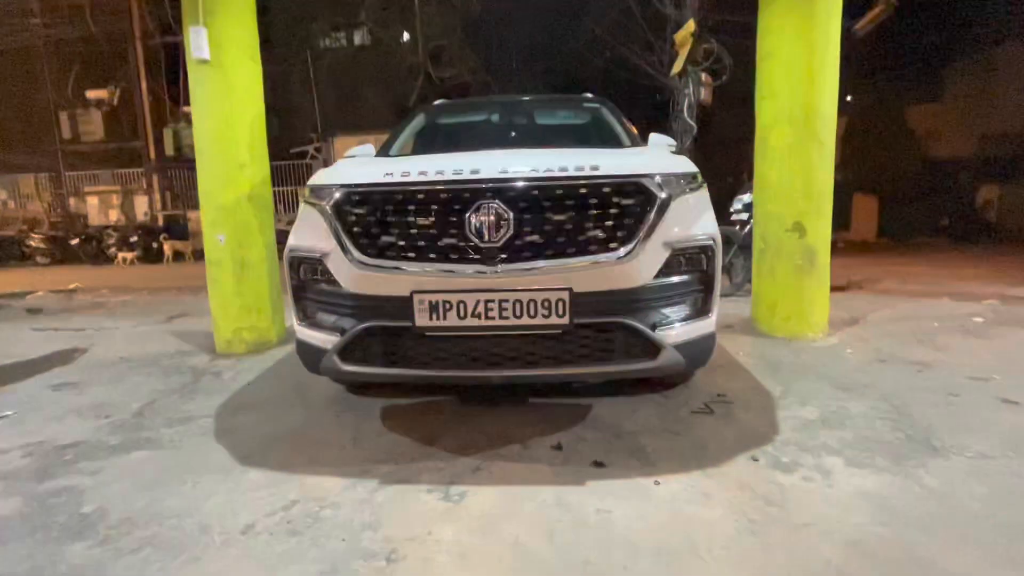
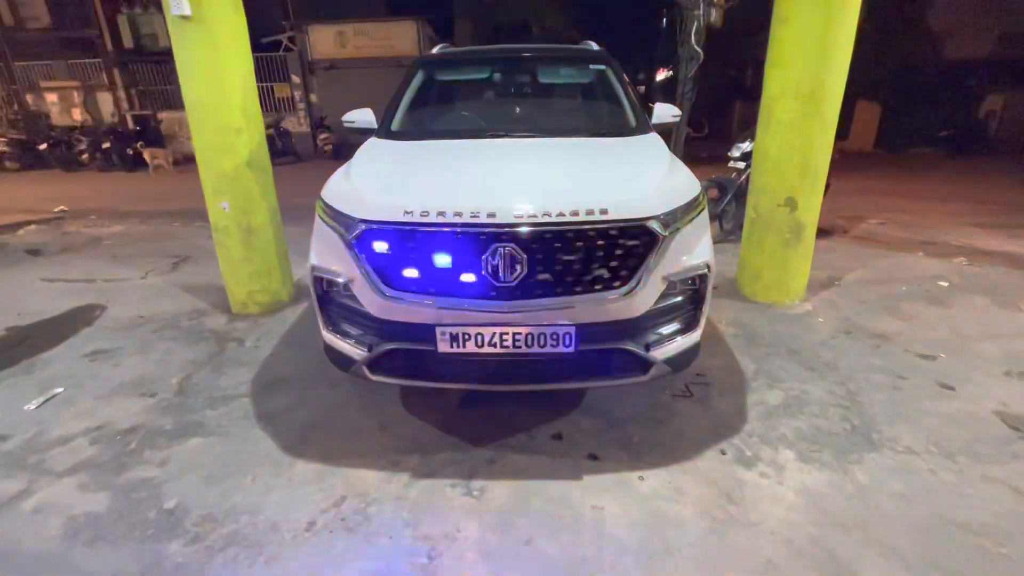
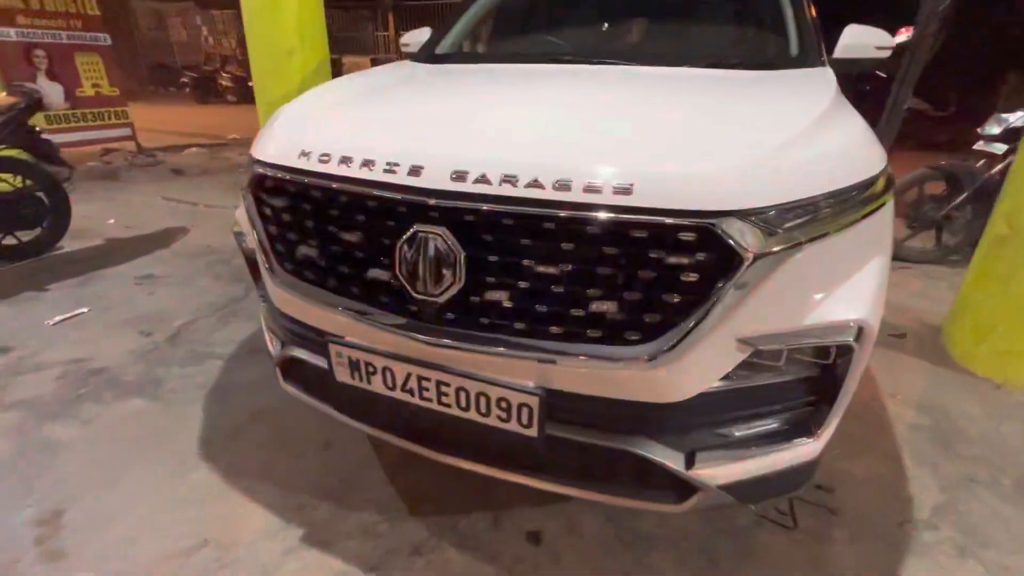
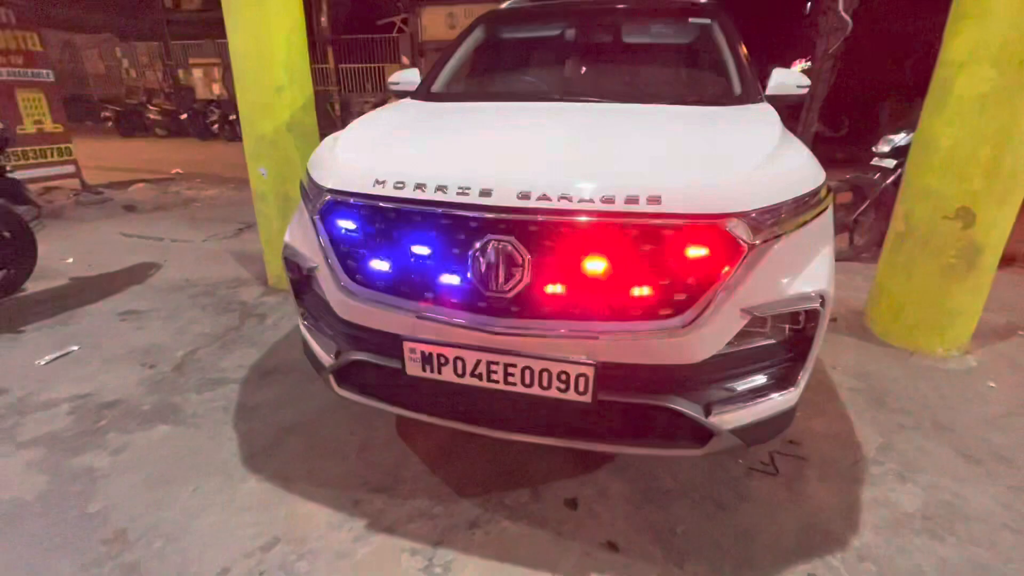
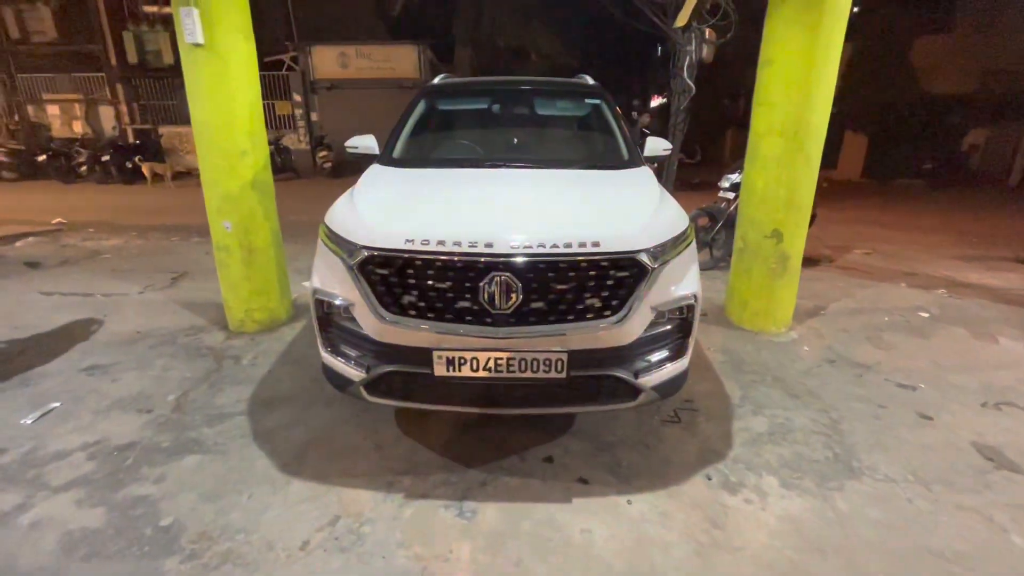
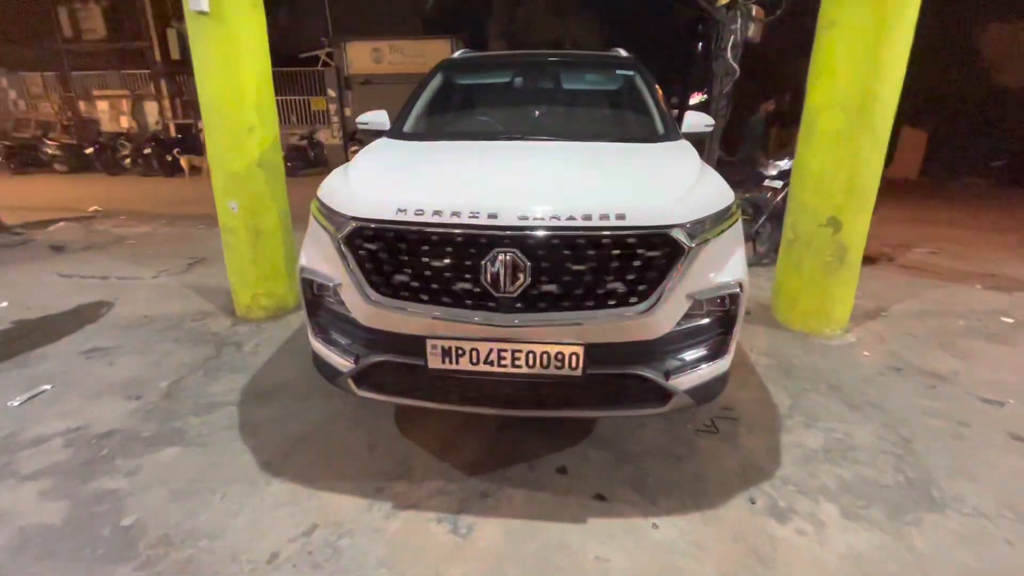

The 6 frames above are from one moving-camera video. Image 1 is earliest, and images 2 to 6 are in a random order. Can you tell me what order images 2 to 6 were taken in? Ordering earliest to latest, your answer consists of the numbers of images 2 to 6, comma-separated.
2, 5, 6, 4, 3
